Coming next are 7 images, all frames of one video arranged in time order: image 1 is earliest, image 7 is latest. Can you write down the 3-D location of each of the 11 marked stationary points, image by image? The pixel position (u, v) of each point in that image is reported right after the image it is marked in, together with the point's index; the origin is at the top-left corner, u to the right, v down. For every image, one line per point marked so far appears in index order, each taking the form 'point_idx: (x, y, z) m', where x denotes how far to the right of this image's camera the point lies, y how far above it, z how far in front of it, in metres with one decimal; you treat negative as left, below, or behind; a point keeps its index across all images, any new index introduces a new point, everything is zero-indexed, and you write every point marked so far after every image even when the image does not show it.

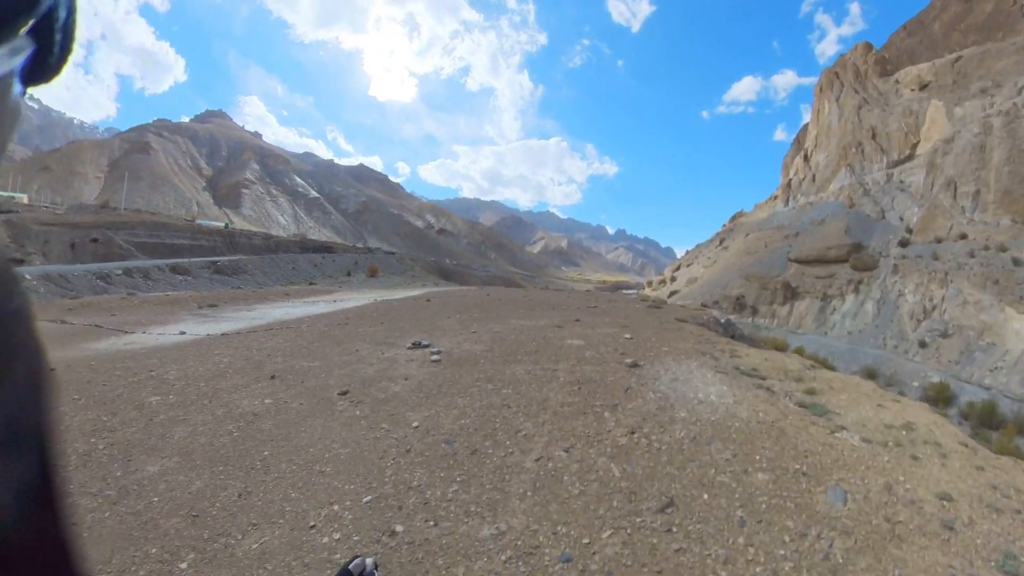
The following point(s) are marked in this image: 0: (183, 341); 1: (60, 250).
0: (-5.4, -0.8, +9.2) m
1: (-15.4, +0.7, +19.3) m
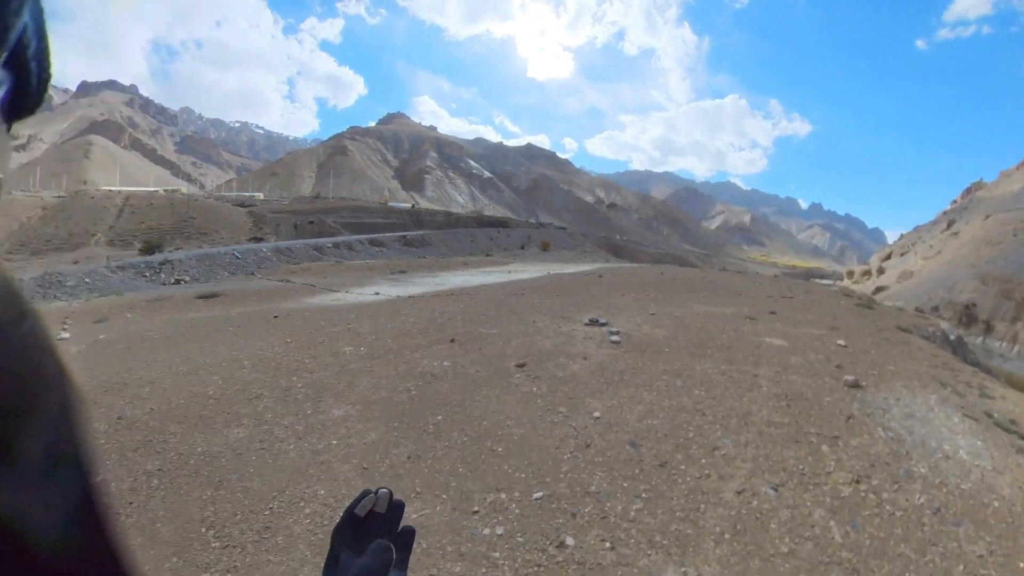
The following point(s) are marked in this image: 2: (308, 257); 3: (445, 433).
0: (-2.5, -0.2, +10.4) m
1: (-9.1, +2.1, +22.8) m
2: (-6.4, +0.9, +17.8) m
3: (-0.4, -0.9, +3.7) m
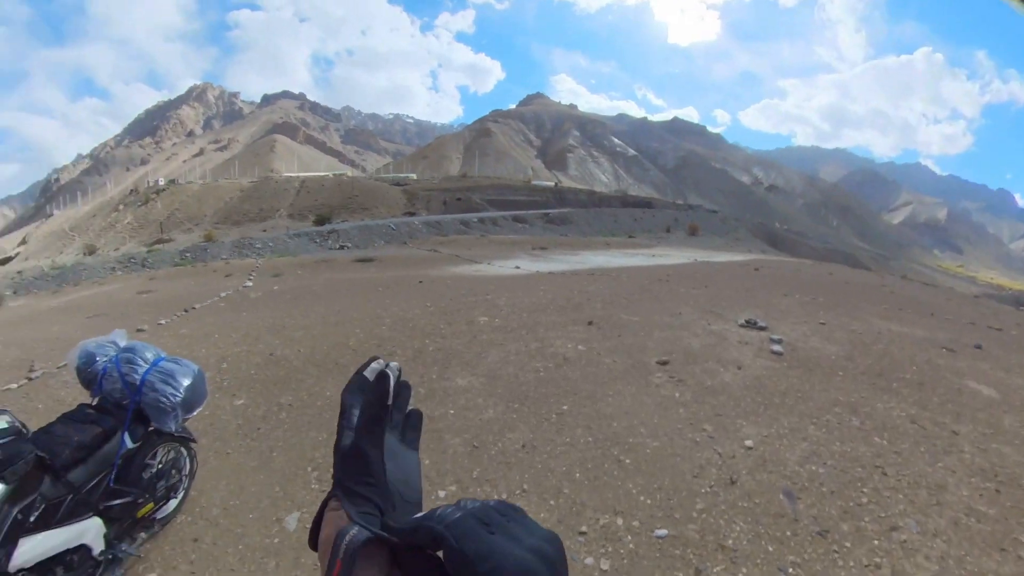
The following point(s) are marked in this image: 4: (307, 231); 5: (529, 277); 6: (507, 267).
0: (+0.1, +0.2, +10.6) m
1: (-3.2, +3.5, +24.2) m
2: (-1.9, +1.9, +18.7) m
3: (+0.4, -0.9, +3.7) m
4: (-7.0, +2.0, +20.2) m
5: (+0.3, +0.2, +10.1) m
6: (-0.1, +0.4, +11.8) m
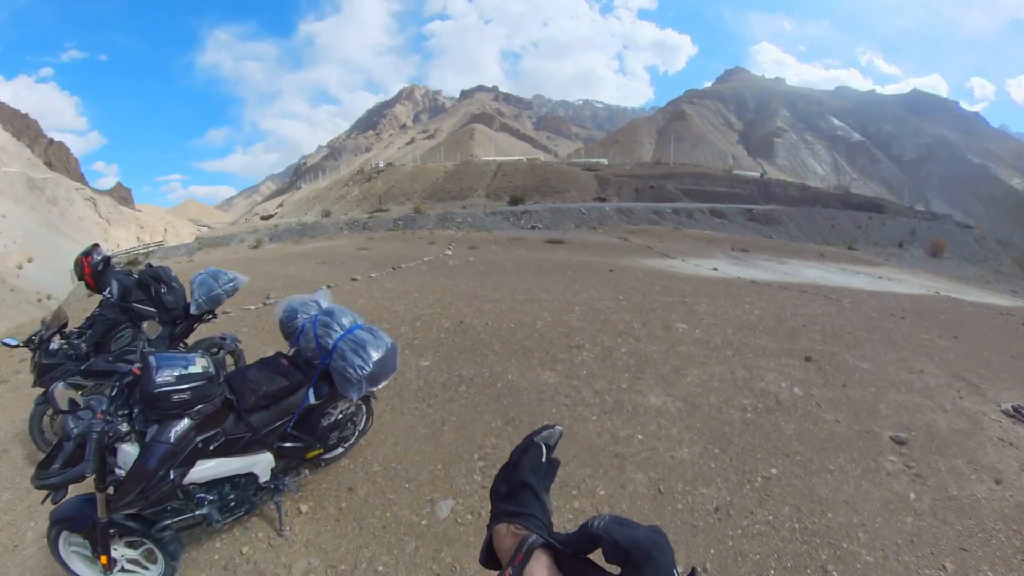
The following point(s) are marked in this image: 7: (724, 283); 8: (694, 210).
0: (+3.5, +0.2, +10.1) m
1: (+4.8, +4.2, +23.7) m
2: (+4.3, +2.4, +18.3) m
3: (+1.6, -1.3, +3.4) m
4: (-0.1, +3.0, +21.2) m
5: (+3.6, +0.1, +9.5) m
6: (+3.7, +0.4, +11.2) m
7: (+3.4, 0.0, +9.3) m
8: (+6.2, +2.9, +19.4) m
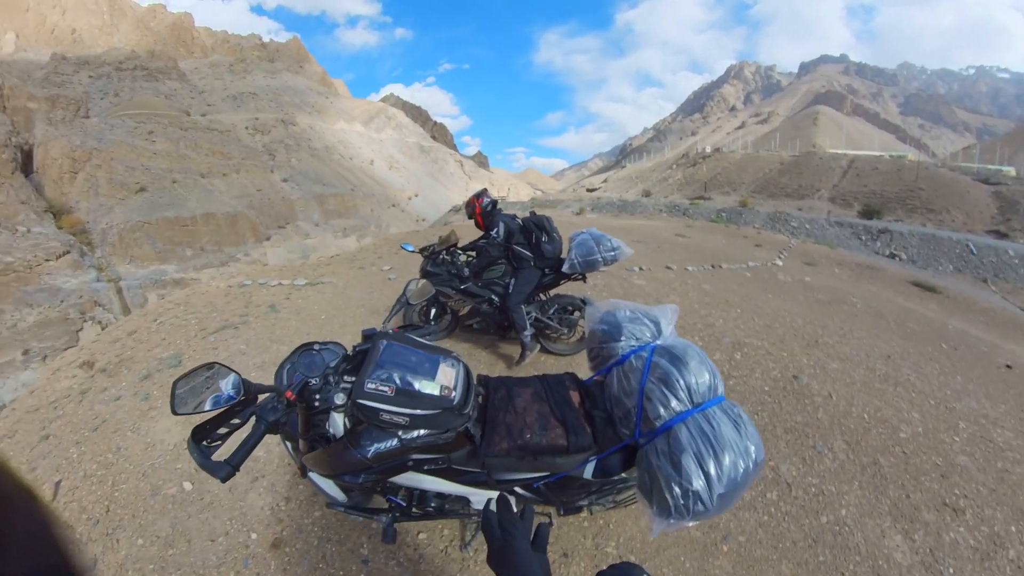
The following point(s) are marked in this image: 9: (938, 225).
0: (+7.6, -1.8, +6.7) m
1: (+16.2, +2.6, +17.3) m
2: (+12.7, +0.6, +13.0) m
3: (+2.4, -3.2, +2.1) m
4: (+10.5, +2.0, +17.8) m
5: (+7.3, -1.9, +6.2) m
6: (+8.4, -1.5, +7.5) m
7: (+7.1, -1.9, +6.1) m
8: (+14.9, +0.9, +13.0) m
9: (+13.3, +2.1, +17.9) m
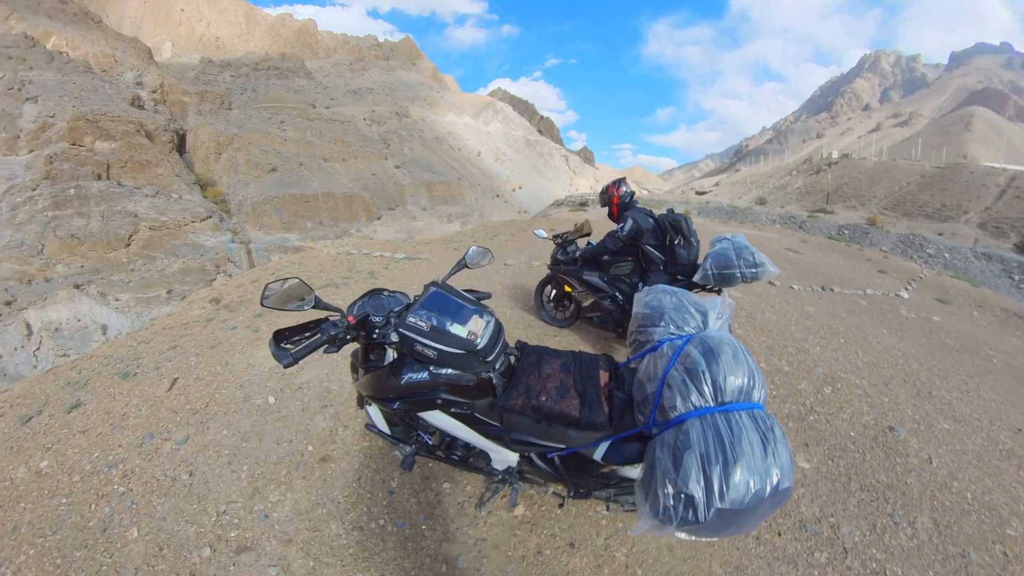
0: (+8.4, -2.8, +5.2) m
1: (+18.9, +1.2, +14.0) m
2: (+14.6, -0.7, +10.5) m
3: (+2.4, -4.0, +1.7) m
4: (+13.3, +0.9, +15.5) m
5: (+8.0, -3.0, +4.7) m
6: (+9.3, -2.6, +5.9) m
7: (+7.7, -3.0, +4.7) m
8: (+16.8, -0.5, +10.1) m
9: (+16.2, +0.9, +15.1) m
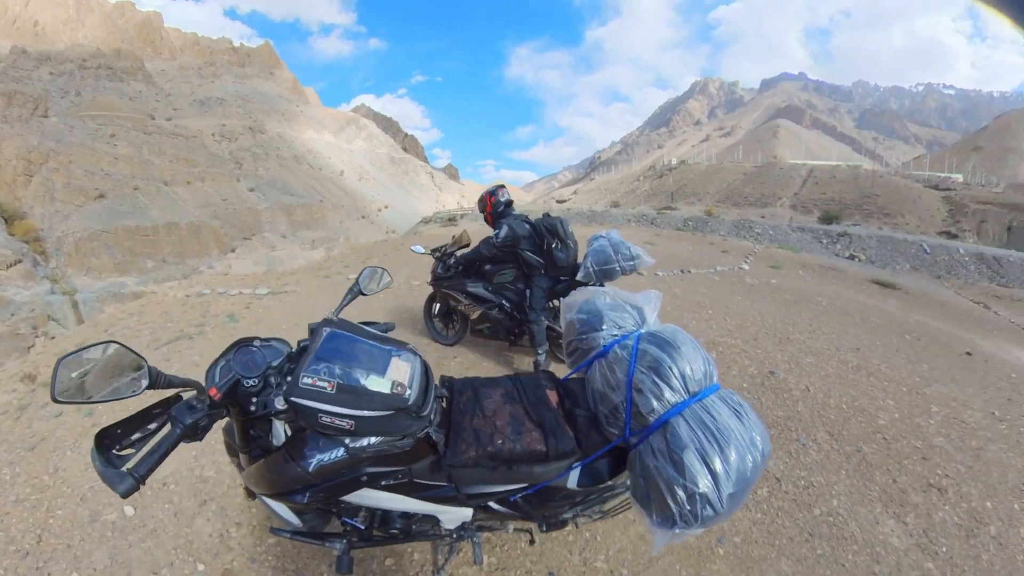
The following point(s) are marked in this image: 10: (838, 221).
0: (+7.3, -1.6, +7.1) m
1: (+15.3, +2.5, +18.2) m
2: (+12.1, +0.6, +13.8) m
3: (+2.3, -2.9, +2.3) m
4: (+9.7, +1.9, +18.4) m
5: (+7.1, -1.7, +6.6) m
6: (+8.1, -1.4, +8.0) m
7: (+6.8, -1.7, +6.5) m
8: (+14.3, +0.9, +13.9) m
9: (+12.5, +2.0, +18.7) m
10: (+11.1, +2.3, +19.3) m
